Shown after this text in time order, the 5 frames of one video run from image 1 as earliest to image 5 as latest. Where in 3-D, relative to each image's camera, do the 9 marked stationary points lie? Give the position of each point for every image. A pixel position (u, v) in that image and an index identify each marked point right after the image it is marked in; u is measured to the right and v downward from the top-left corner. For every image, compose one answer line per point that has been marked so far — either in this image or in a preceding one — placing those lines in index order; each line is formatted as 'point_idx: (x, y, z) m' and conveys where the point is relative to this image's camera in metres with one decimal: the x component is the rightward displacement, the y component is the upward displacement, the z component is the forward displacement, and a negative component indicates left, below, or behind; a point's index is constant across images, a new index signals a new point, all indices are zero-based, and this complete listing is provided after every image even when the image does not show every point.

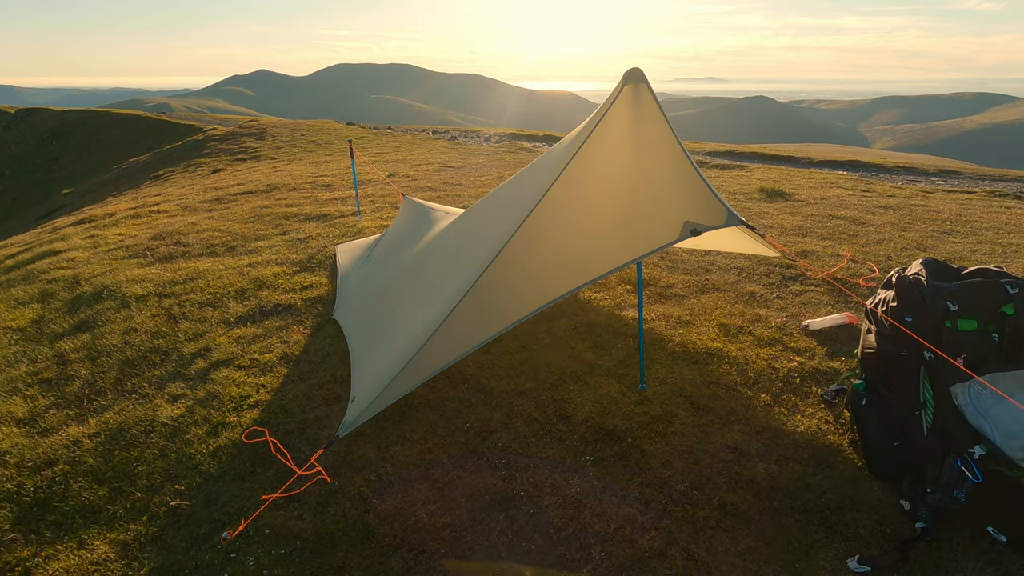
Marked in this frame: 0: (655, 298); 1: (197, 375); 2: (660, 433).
0: (+2.0, -0.1, +7.4) m
1: (-3.8, -1.1, +6.5) m
2: (+1.3, -1.3, +4.7) m
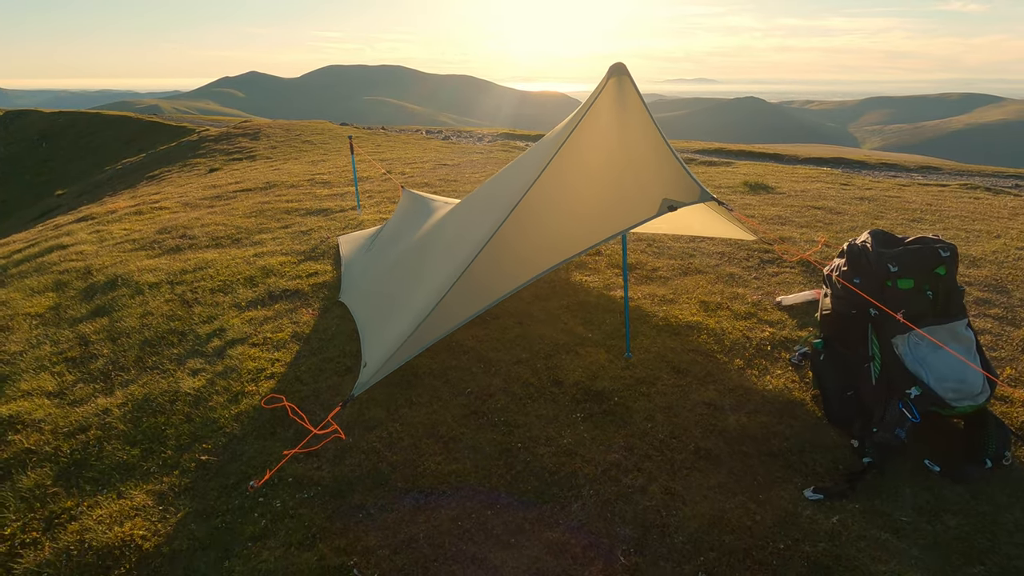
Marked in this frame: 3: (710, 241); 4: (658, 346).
0: (+1.9, +0.1, +7.9) m
1: (-3.8, -0.8, +6.9) m
2: (+1.3, -1.0, +5.2) m
3: (+3.5, +0.8, +9.4) m
4: (+1.6, -0.7, +6.0) m
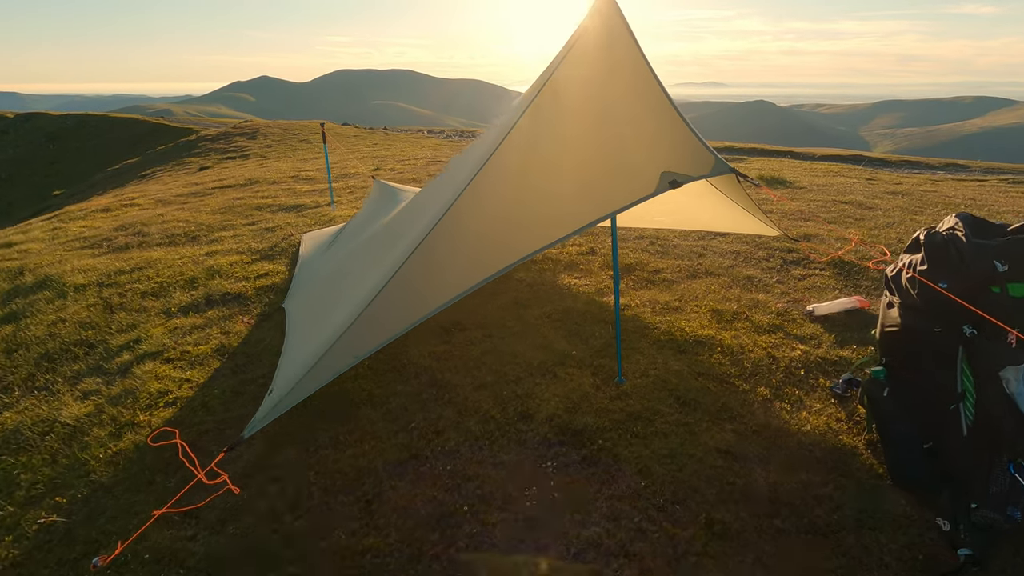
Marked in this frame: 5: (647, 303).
0: (+1.6, 0.0, +6.6) m
1: (-4.2, -0.9, +5.7) m
2: (+0.9, -1.1, +3.9) m
3: (+3.2, +0.7, +8.1) m
4: (+1.3, -0.7, +4.7) m
5: (+1.5, -0.2, +6.0) m
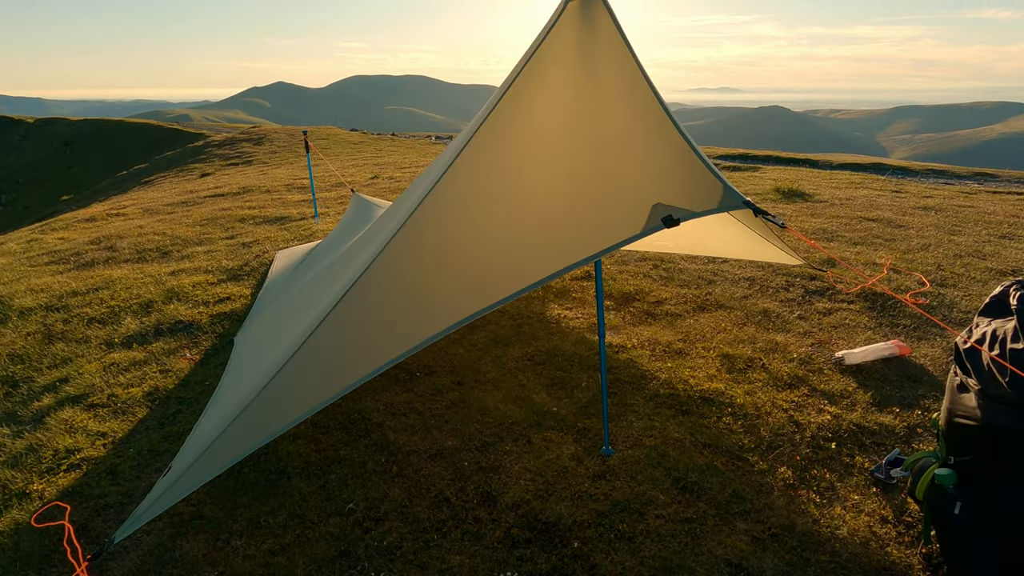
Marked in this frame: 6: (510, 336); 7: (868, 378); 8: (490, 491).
0: (+1.4, -0.3, +5.8) m
1: (-4.4, -1.2, +4.9) m
2: (+0.6, -1.4, +3.1) m
3: (+3.0, +0.3, +7.2) m
4: (+1.0, -1.1, +3.9) m
5: (+1.3, -0.5, +5.2) m
6: (0.0, -0.5, +5.6) m
7: (+2.9, -0.7, +4.4) m
8: (-0.1, -1.3, +3.5) m
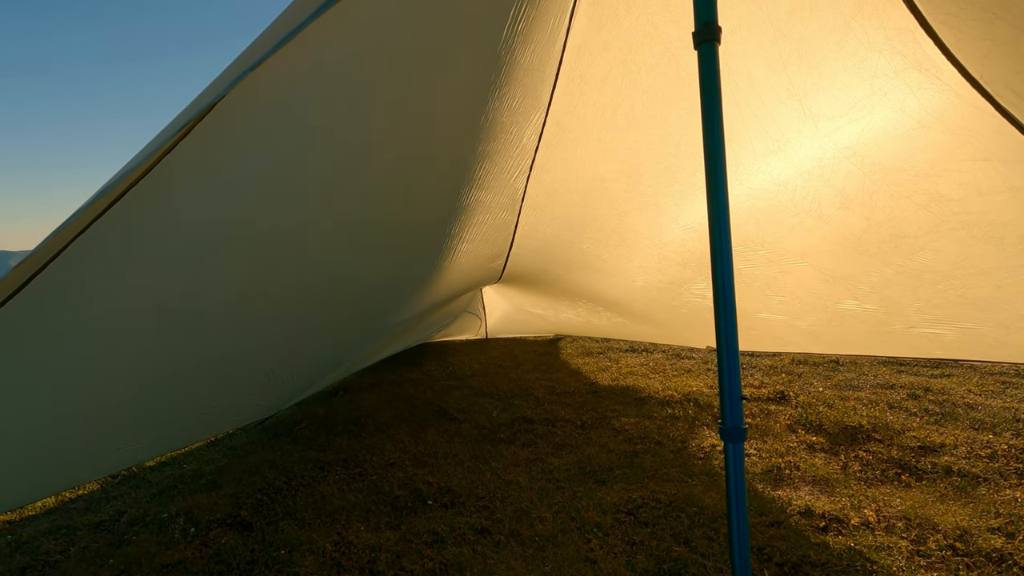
0: (+2.0, -1.0, +2.8) m
1: (-3.8, -1.4, +4.1) m
2: (+0.2, -1.2, +0.5) m
3: (+4.1, -0.8, +3.7) m
4: (+0.9, -1.1, +1.1) m
5: (+1.7, -1.0, +2.3) m
6: (+0.6, -1.1, +3.2) m
7: (+2.9, -1.0, +0.9) m
8: (-0.4, -1.3, +1.2) m
